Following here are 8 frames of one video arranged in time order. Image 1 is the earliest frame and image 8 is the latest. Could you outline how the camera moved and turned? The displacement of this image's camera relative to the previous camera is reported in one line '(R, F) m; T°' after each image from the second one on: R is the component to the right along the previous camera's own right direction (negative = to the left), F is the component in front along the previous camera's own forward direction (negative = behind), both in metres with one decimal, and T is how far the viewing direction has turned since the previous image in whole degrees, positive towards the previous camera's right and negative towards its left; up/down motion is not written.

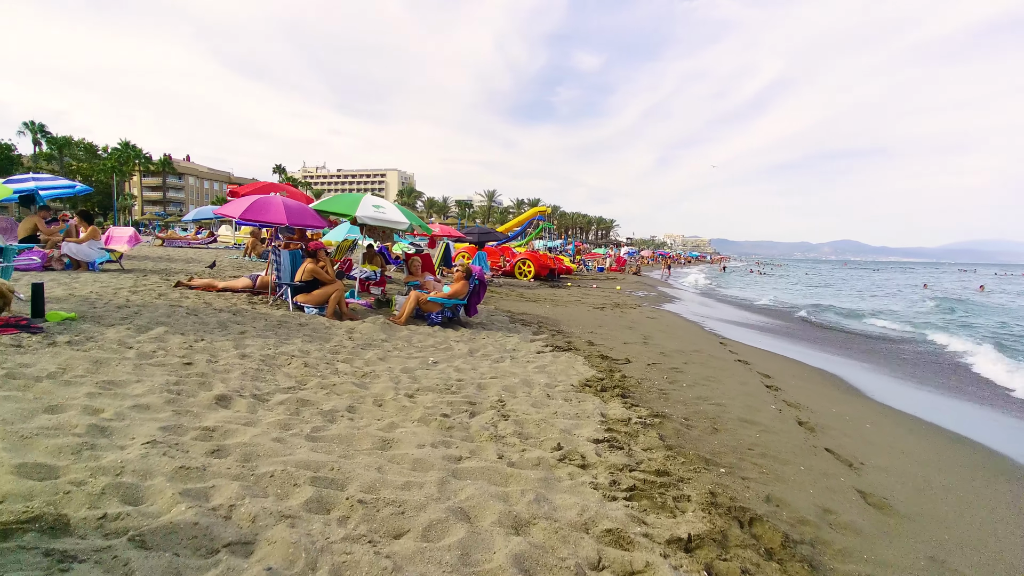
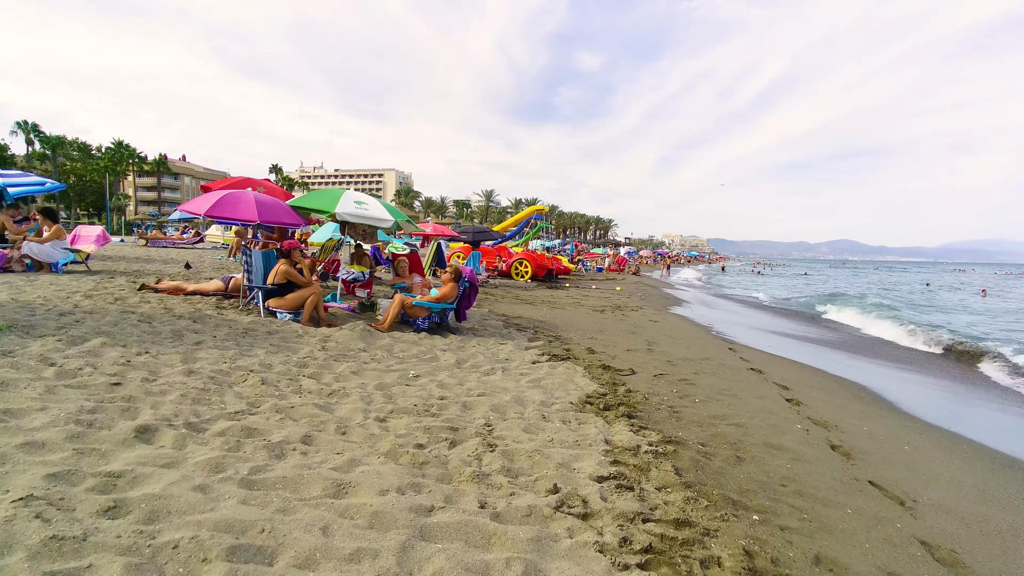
(+0.1, +0.6) m; 0°
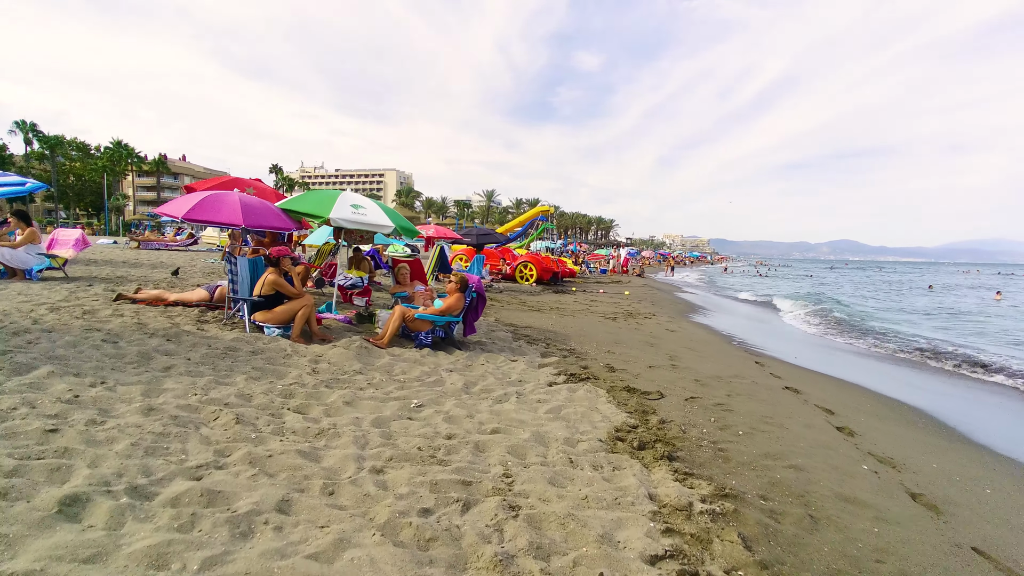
(-0.1, +0.6) m; 0°
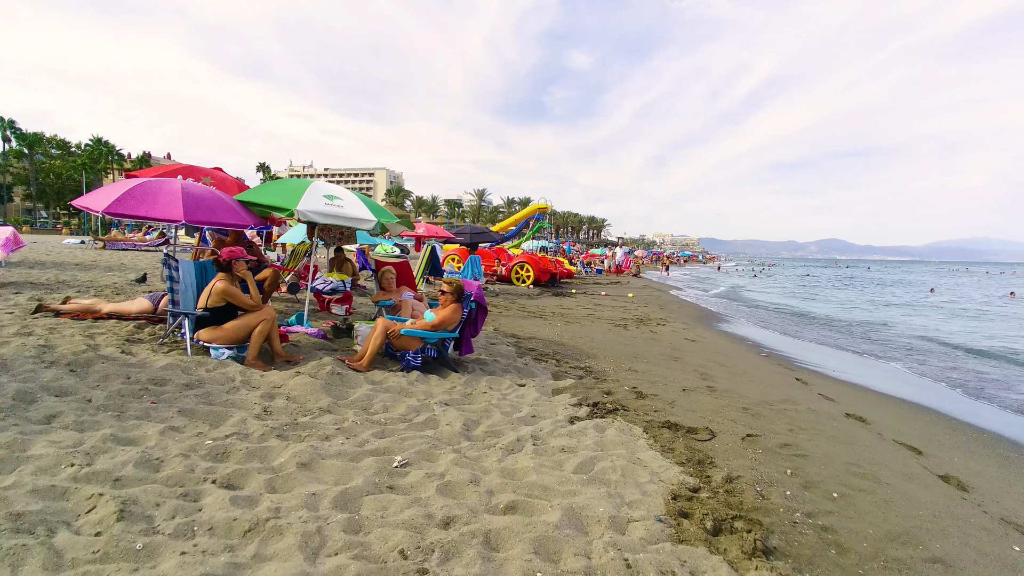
(-0.2, +1.1) m; +1°
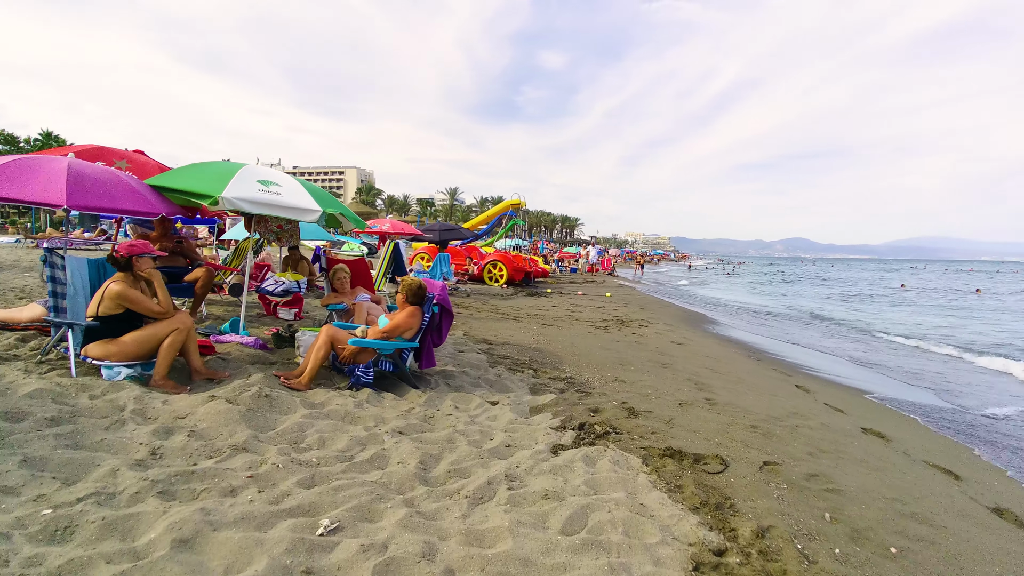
(0.0, +0.8) m; +3°
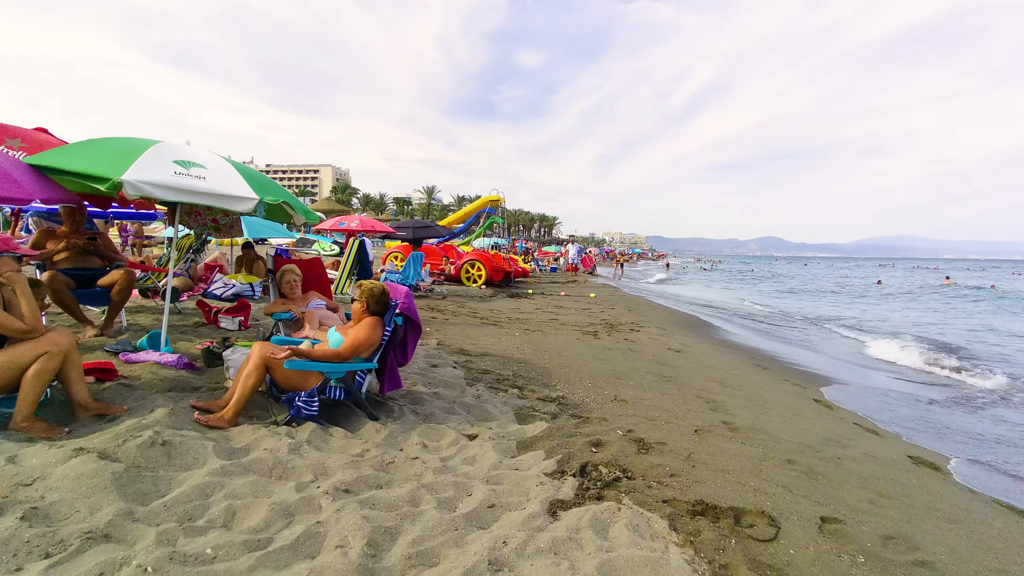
(0.0, +0.8) m; +2°
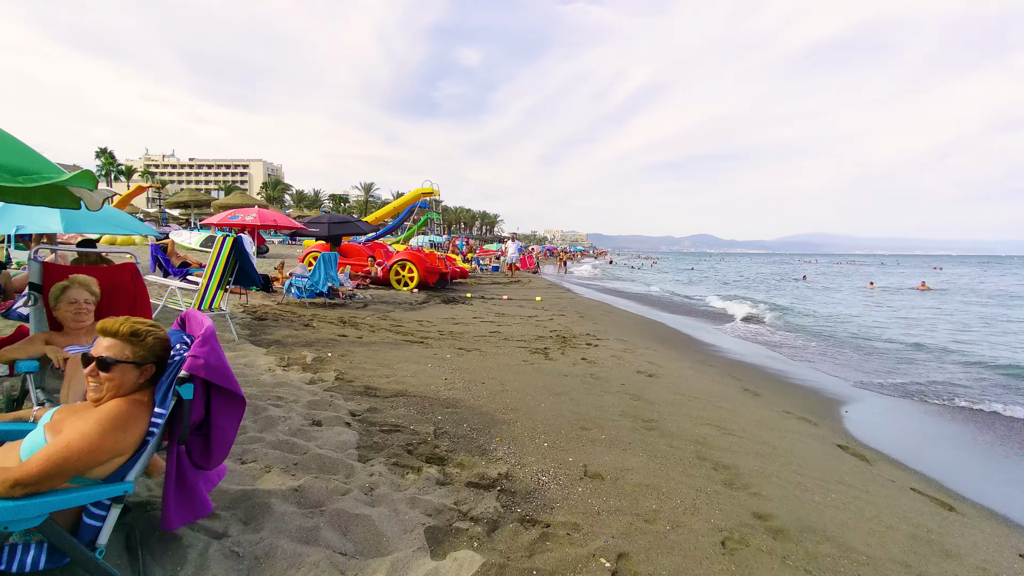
(+0.2, +1.7) m; +6°
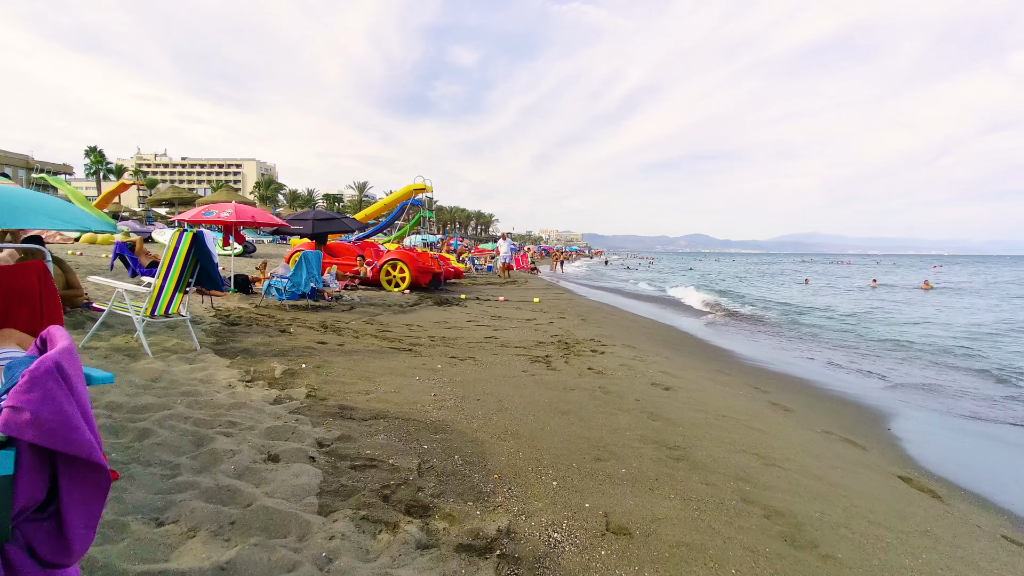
(0.0, +0.7) m; +1°
